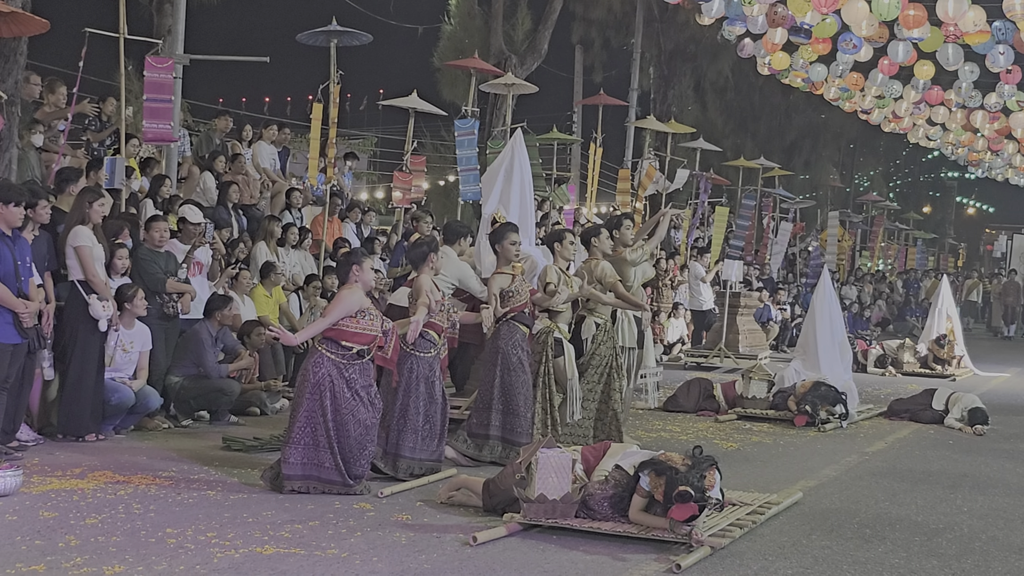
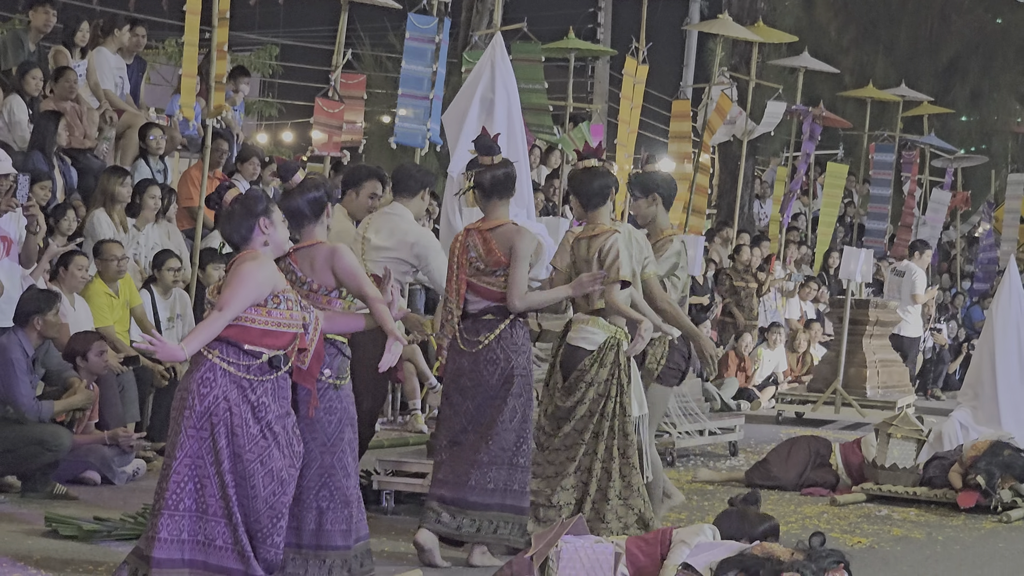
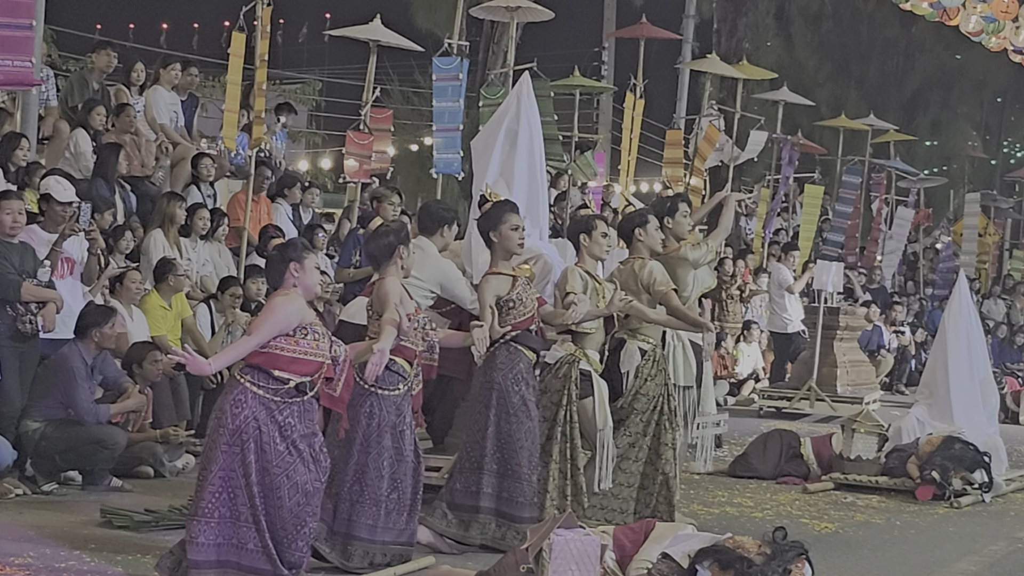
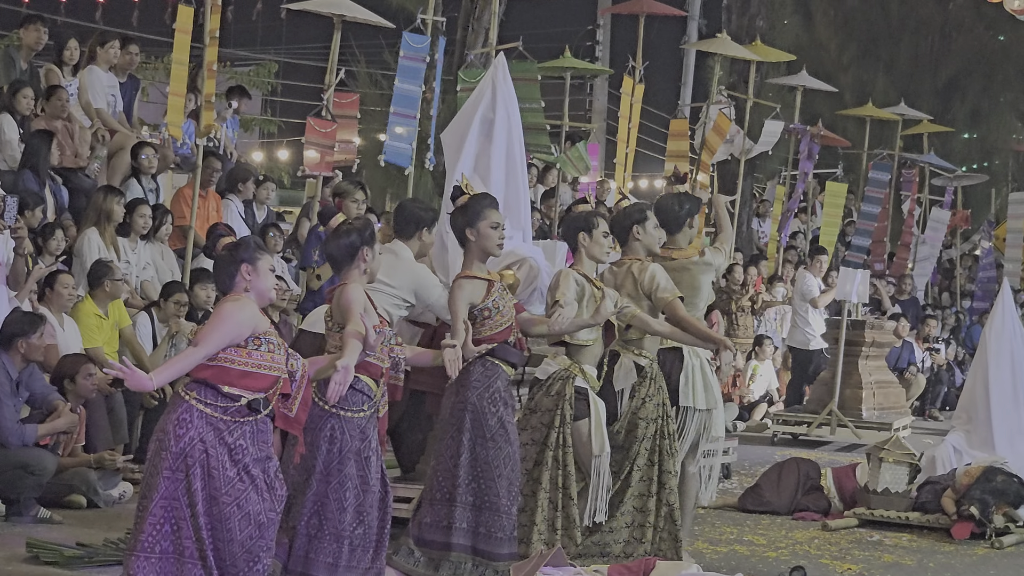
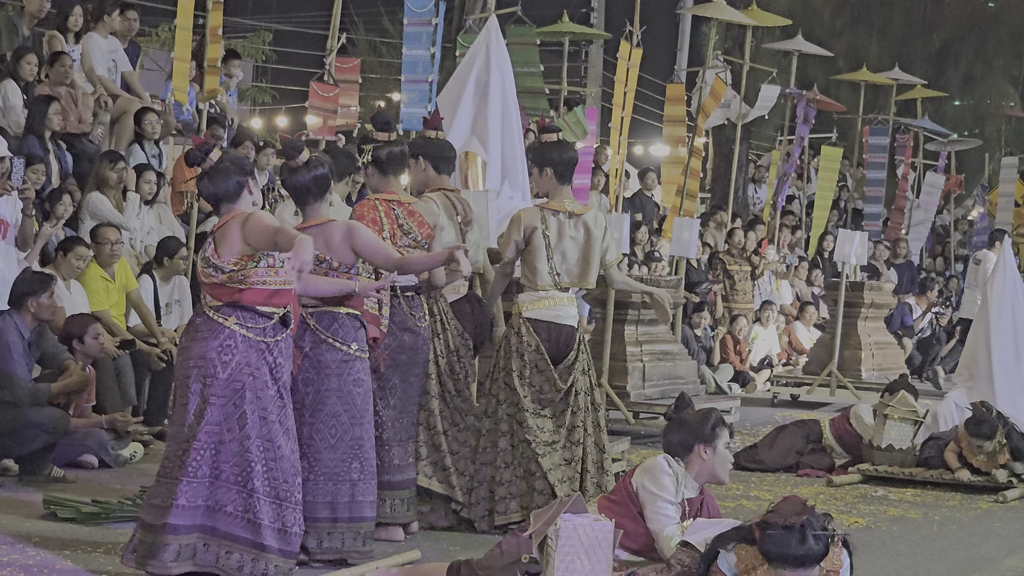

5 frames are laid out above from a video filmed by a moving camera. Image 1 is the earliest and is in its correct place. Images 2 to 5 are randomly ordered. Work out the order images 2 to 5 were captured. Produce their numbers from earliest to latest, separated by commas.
3, 4, 2, 5
